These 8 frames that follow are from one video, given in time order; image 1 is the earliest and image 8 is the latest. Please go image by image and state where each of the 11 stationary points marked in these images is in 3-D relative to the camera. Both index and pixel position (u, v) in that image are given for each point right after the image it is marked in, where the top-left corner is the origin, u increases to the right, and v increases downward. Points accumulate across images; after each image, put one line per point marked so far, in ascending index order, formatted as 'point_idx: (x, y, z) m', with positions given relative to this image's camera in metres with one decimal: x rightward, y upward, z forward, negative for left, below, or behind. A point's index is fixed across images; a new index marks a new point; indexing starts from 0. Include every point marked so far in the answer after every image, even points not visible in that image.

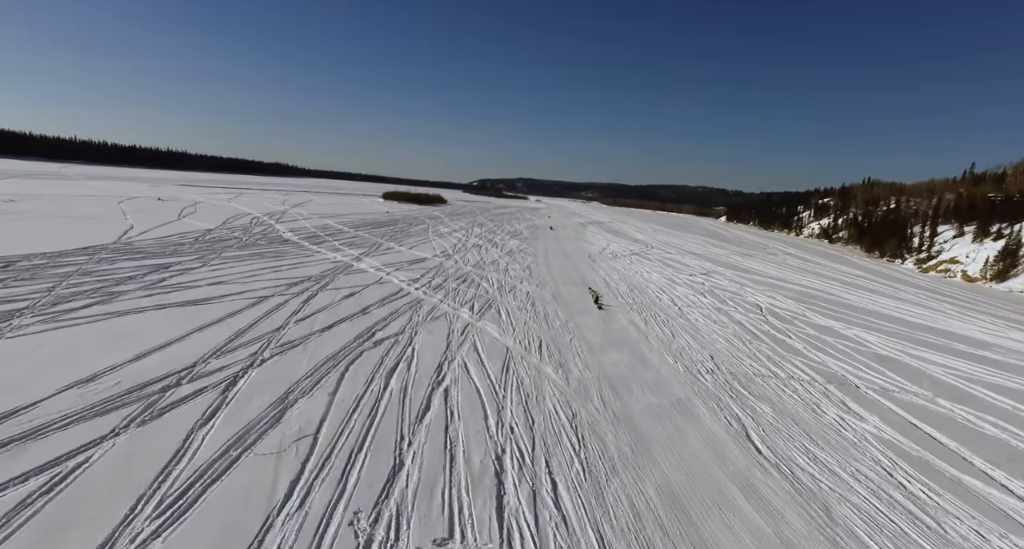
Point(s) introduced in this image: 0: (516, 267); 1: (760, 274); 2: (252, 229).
0: (+0.2, +0.1, +11.8) m
1: (+9.1, -0.1, +14.3) m
2: (-9.1, +1.6, +13.8) m
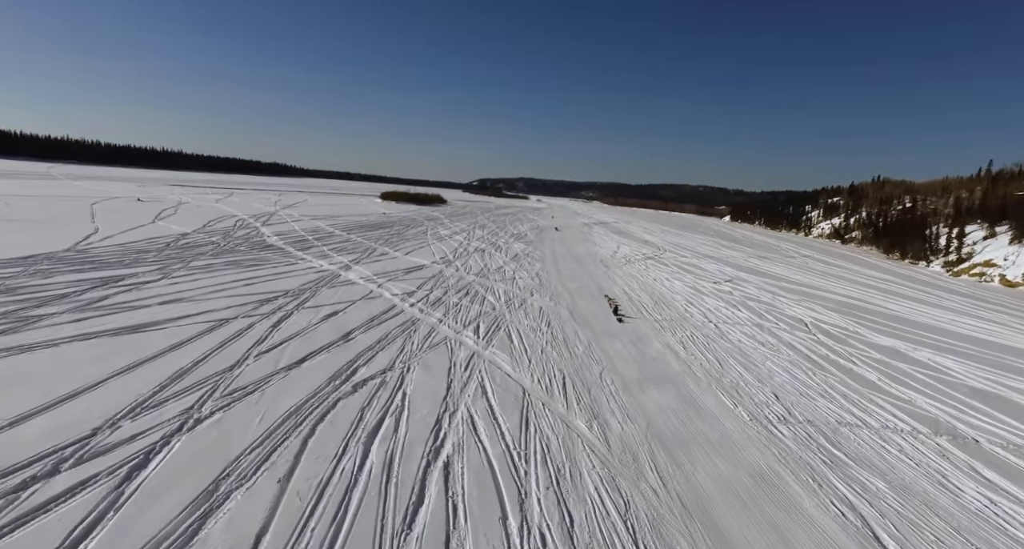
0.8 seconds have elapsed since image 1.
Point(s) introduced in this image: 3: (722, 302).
0: (+0.4, -0.1, +10.6) m
1: (+9.3, -0.3, +13.2) m
2: (-8.9, +1.3, +12.6) m
3: (+5.1, -0.7, +9.5) m
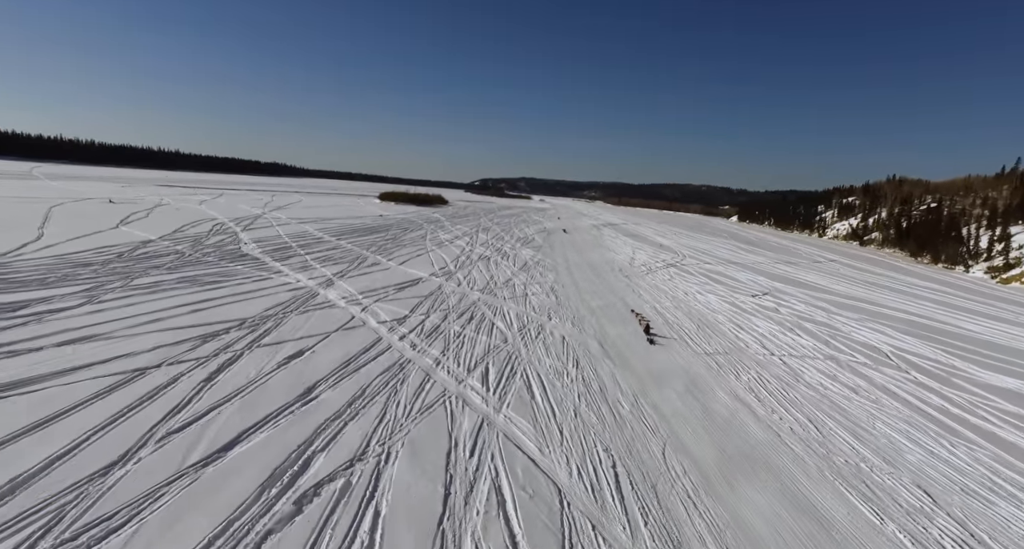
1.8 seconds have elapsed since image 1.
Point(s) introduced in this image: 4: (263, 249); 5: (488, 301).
0: (+0.6, -0.4, +9.1) m
1: (+9.6, -0.6, +11.6) m
2: (-8.7, +1.0, +11.1) m
3: (+5.3, -1.0, +8.0) m
4: (-7.1, +0.7, +11.1) m
5: (-0.5, -0.6, +8.0) m
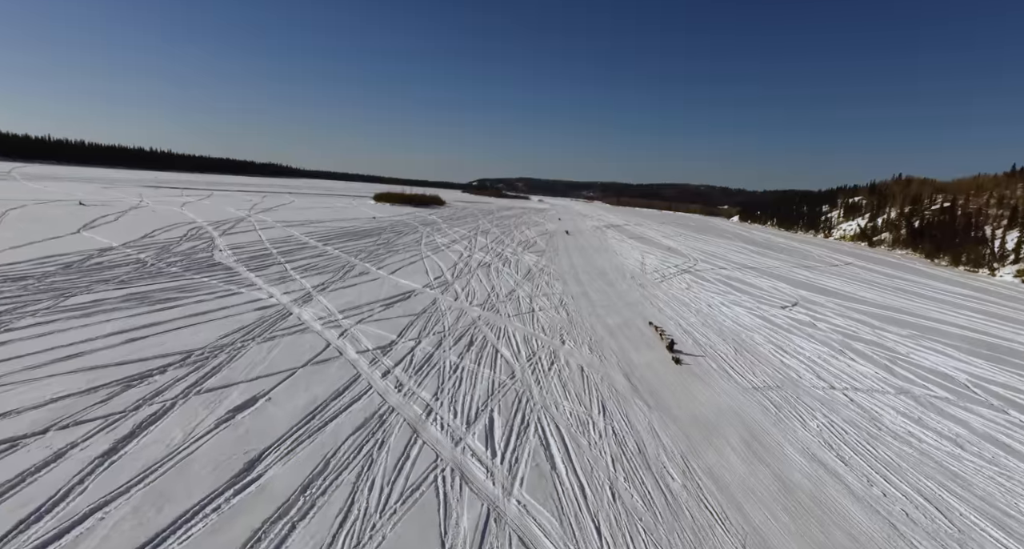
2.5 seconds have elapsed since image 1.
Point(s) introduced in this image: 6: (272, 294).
0: (+0.7, -0.7, +8.0) m
1: (+9.7, -0.8, +10.6) m
2: (-8.6, +0.7, +10.0) m
3: (+5.4, -1.2, +6.9) m
4: (-7.0, +0.4, +10.0) m
5: (-0.4, -0.8, +6.9) m
6: (-4.5, -0.4, +7.4) m
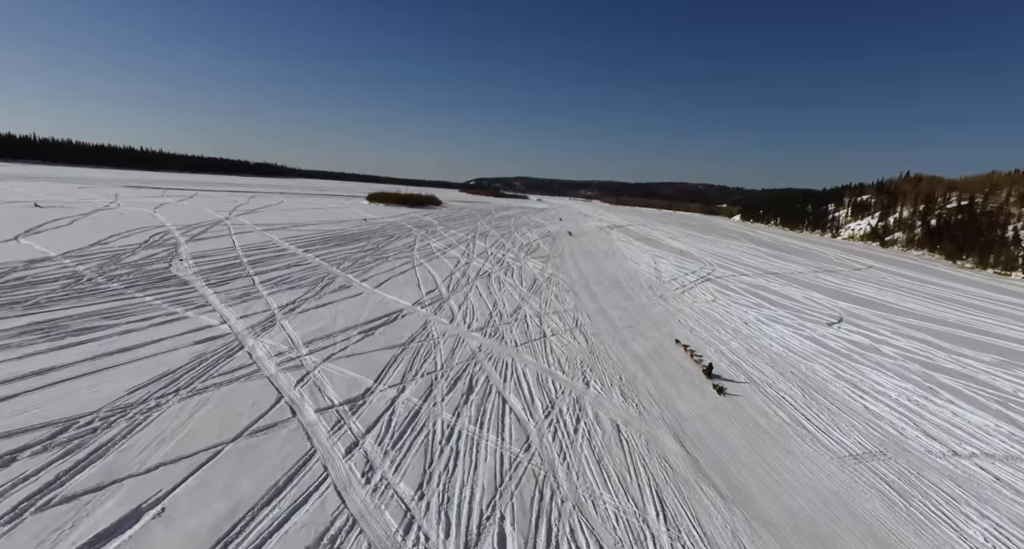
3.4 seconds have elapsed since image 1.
0: (+0.8, -1.0, +6.7) m
1: (+9.8, -1.0, +9.3) m
2: (-8.5, +0.4, +8.7) m
3: (+5.6, -1.5, +5.6) m
4: (-6.9, +0.1, +8.7) m
5: (-0.3, -1.1, +5.6) m
6: (-4.4, -0.7, +6.0) m
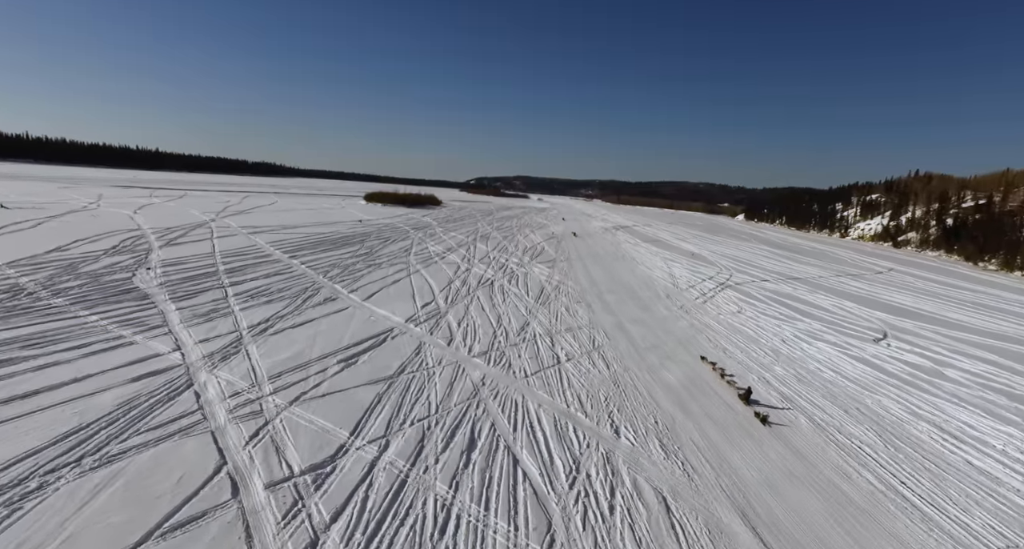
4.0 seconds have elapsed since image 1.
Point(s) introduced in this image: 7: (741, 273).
0: (+0.9, -1.2, +5.7) m
1: (+9.9, -1.2, +8.4) m
2: (-8.4, +0.2, +7.7) m
3: (+5.7, -1.7, +4.7) m
4: (-6.8, -0.1, +7.7) m
5: (-0.1, -1.3, +4.6) m
6: (-4.3, -0.9, +5.1) m
7: (+8.4, +0.1, +14.2) m
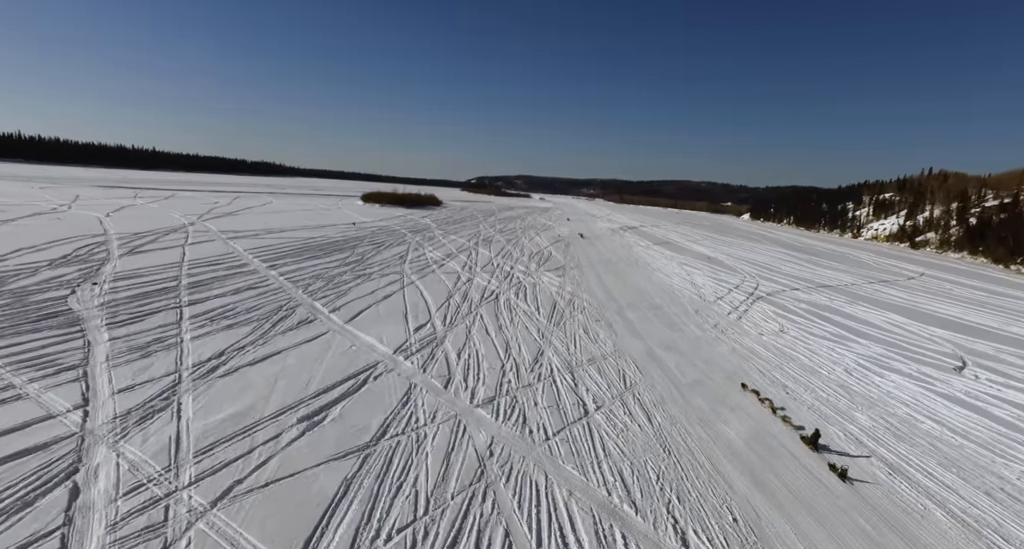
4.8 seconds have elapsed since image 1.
0: (+1.1, -1.5, +4.5) m
1: (+10.1, -1.5, +7.1) m
2: (-8.2, -0.1, +6.5) m
3: (+5.8, -2.0, +3.5) m
4: (-6.6, -0.4, +6.5) m
5: (0.0, -1.6, +3.4) m
6: (-4.1, -1.2, +3.9) m
7: (+8.5, -0.2, +13.0) m
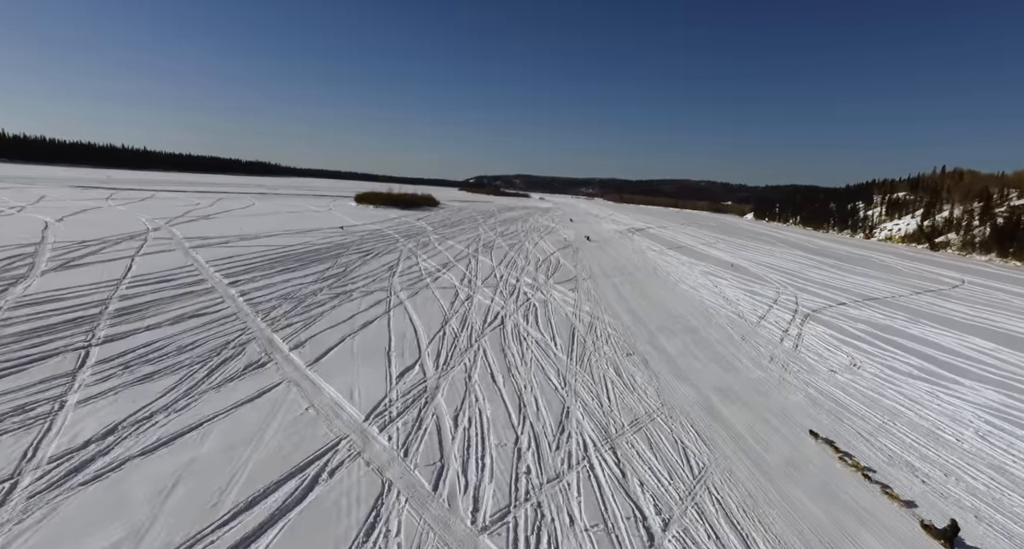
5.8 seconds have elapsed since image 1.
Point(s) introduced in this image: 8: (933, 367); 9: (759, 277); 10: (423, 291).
0: (+1.3, -1.8, +3.0) m
1: (+10.2, -1.8, +5.6) m
2: (-8.1, -0.5, +5.0) m
3: (+6.0, -2.3, +1.9) m
4: (-6.4, -0.7, +5.0) m
5: (+0.2, -1.9, +1.9) m
6: (-3.9, -1.5, +2.3) m
7: (+8.7, -0.5, +11.5) m
8: (+7.0, -1.5, +6.6) m
9: (+8.5, 0.0, +13.5) m
10: (-1.9, -0.3, +8.4) m
